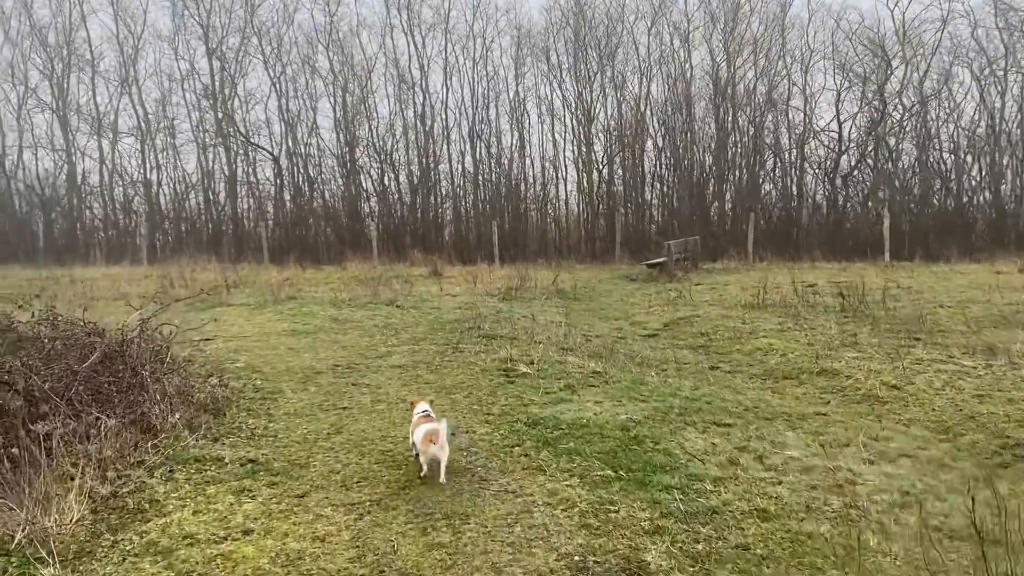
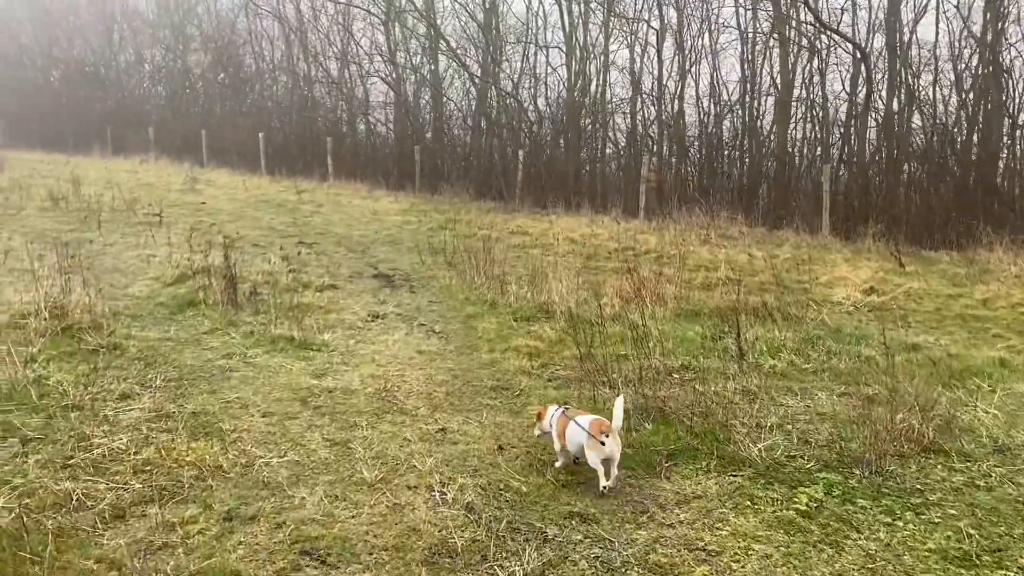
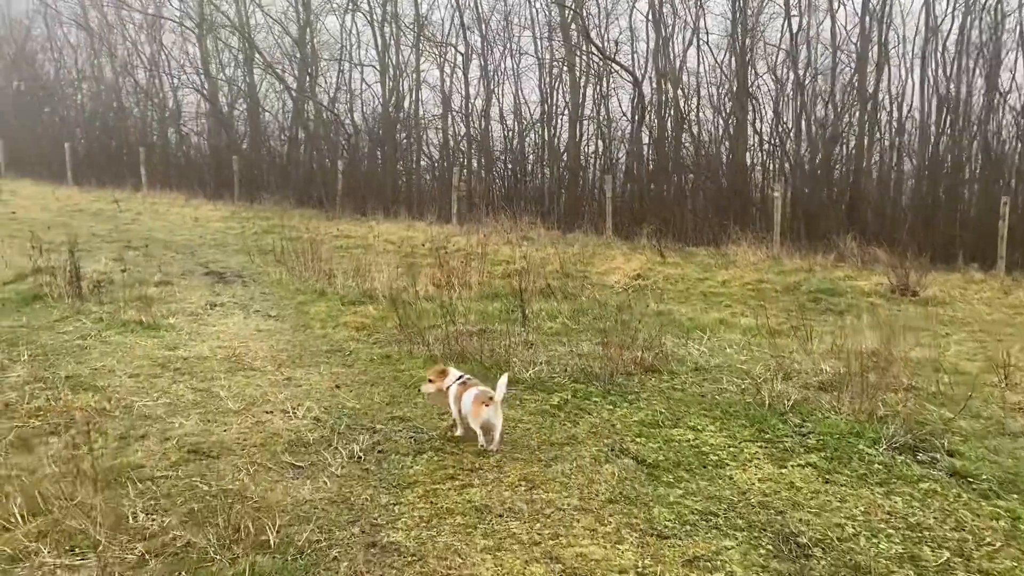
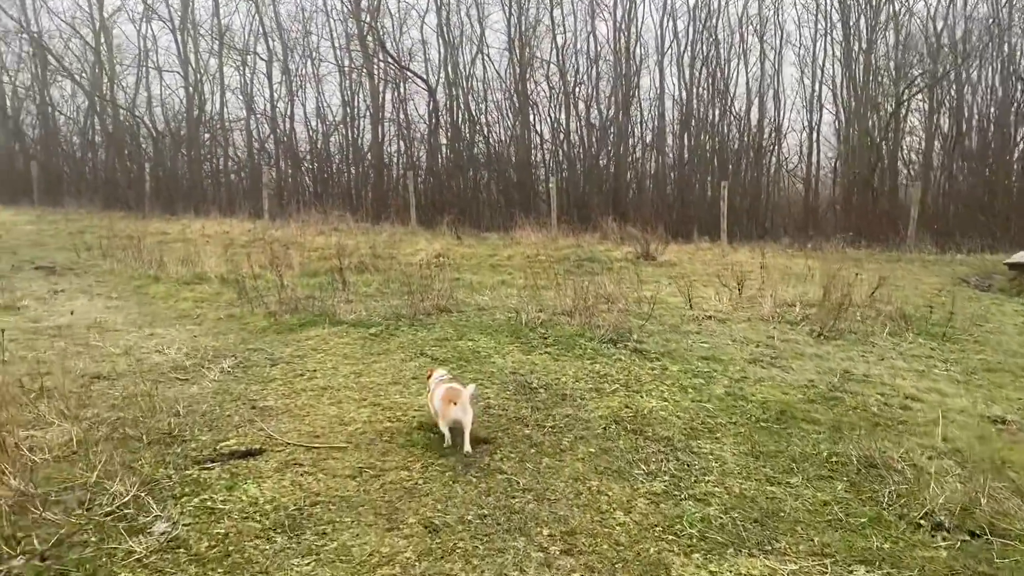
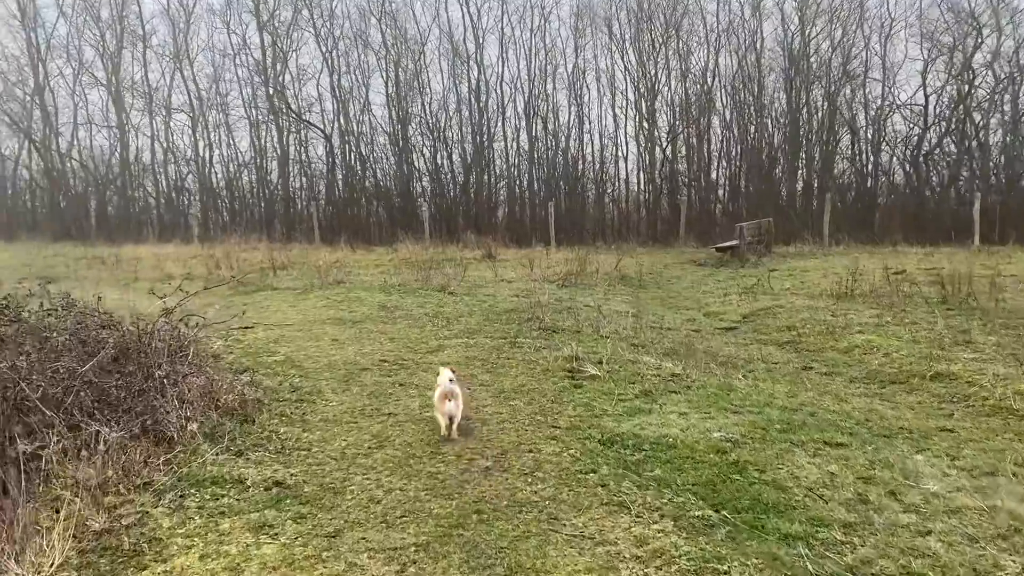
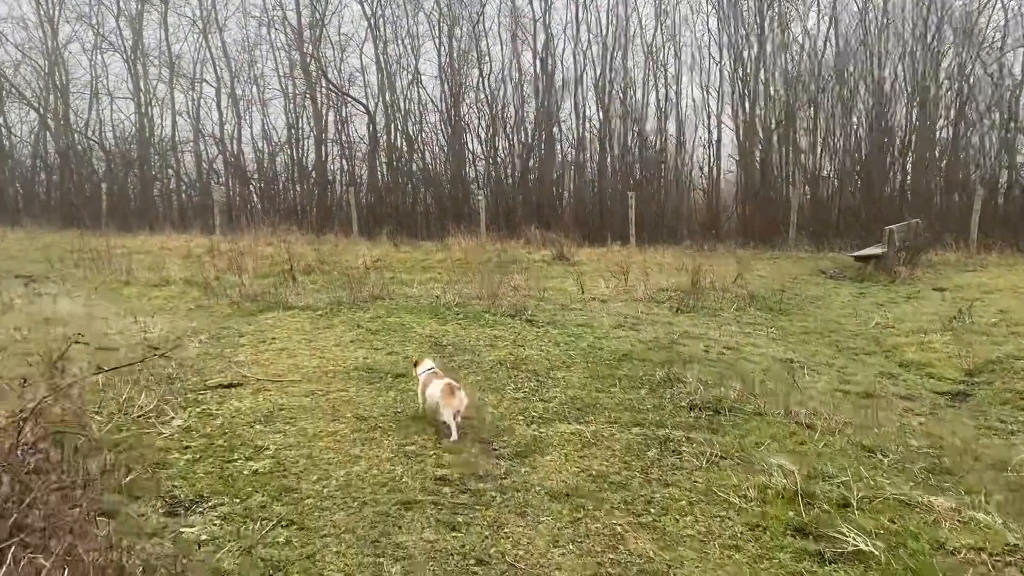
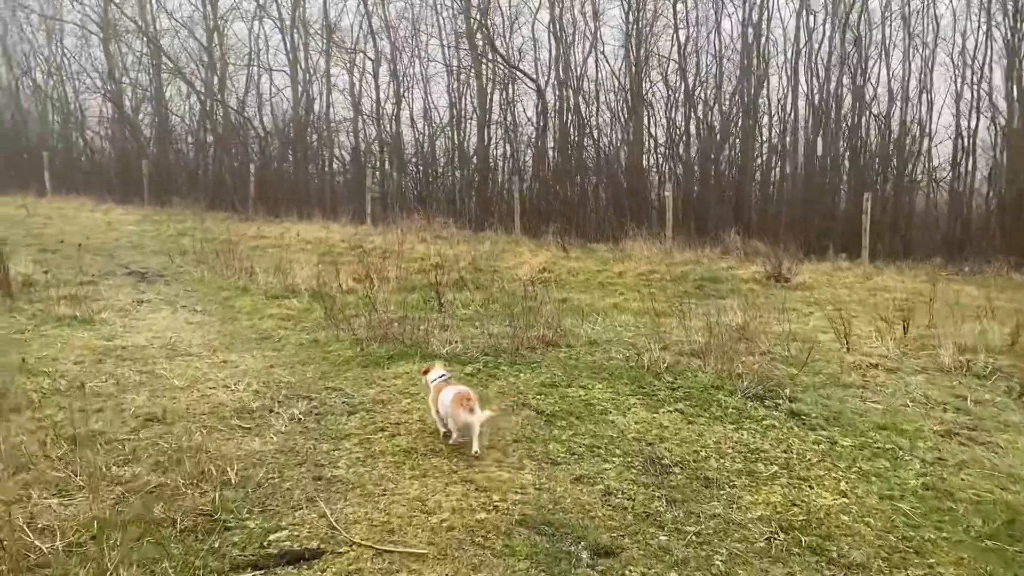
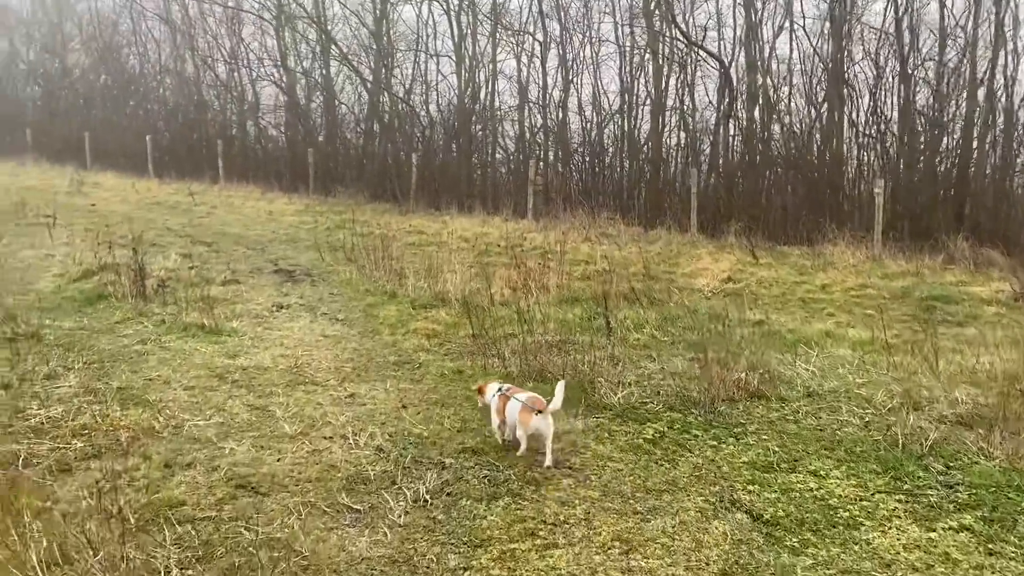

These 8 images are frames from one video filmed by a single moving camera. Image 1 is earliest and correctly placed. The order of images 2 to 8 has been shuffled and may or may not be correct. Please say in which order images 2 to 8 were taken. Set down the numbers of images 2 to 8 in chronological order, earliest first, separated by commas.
5, 6, 4, 7, 3, 8, 2
